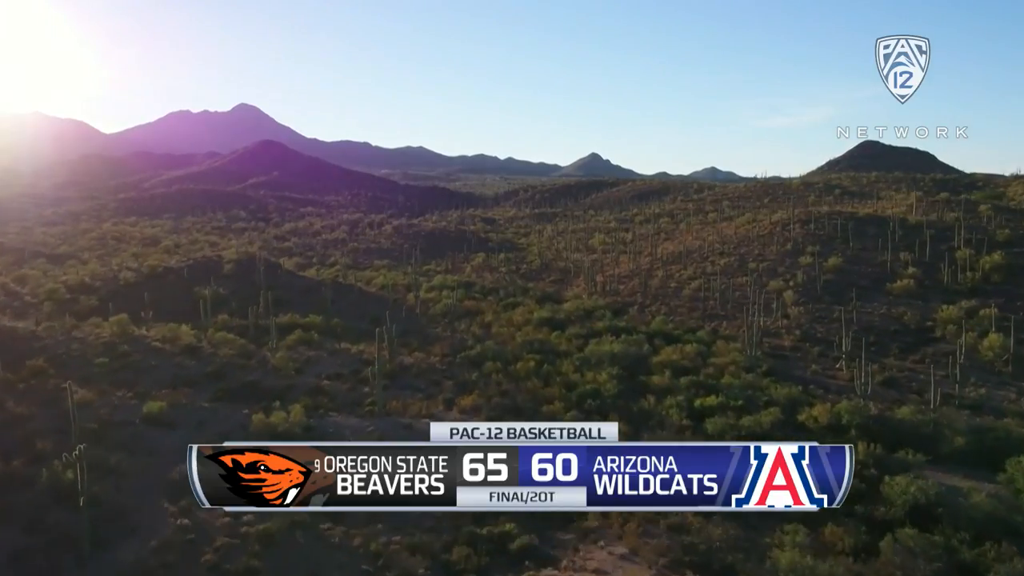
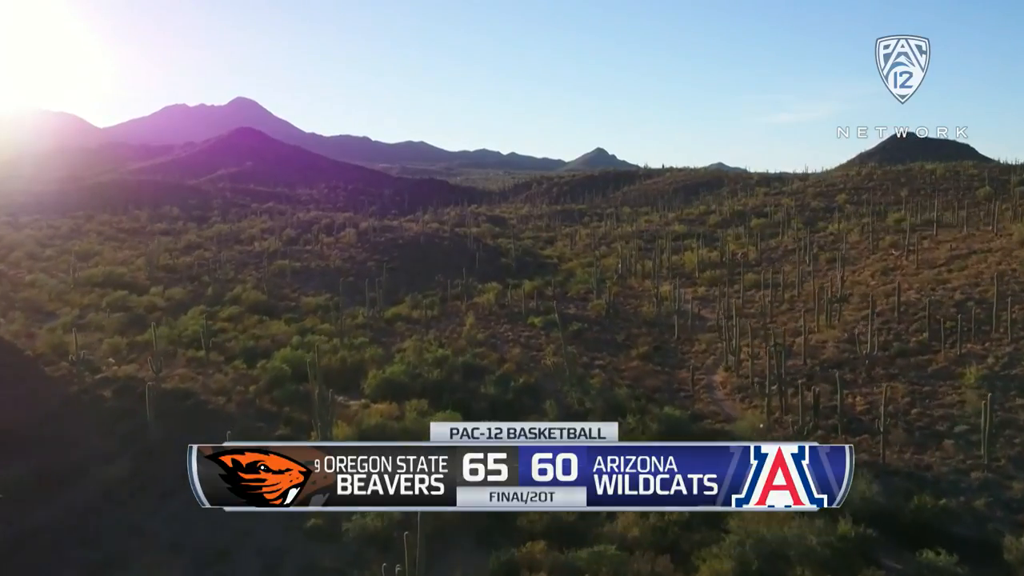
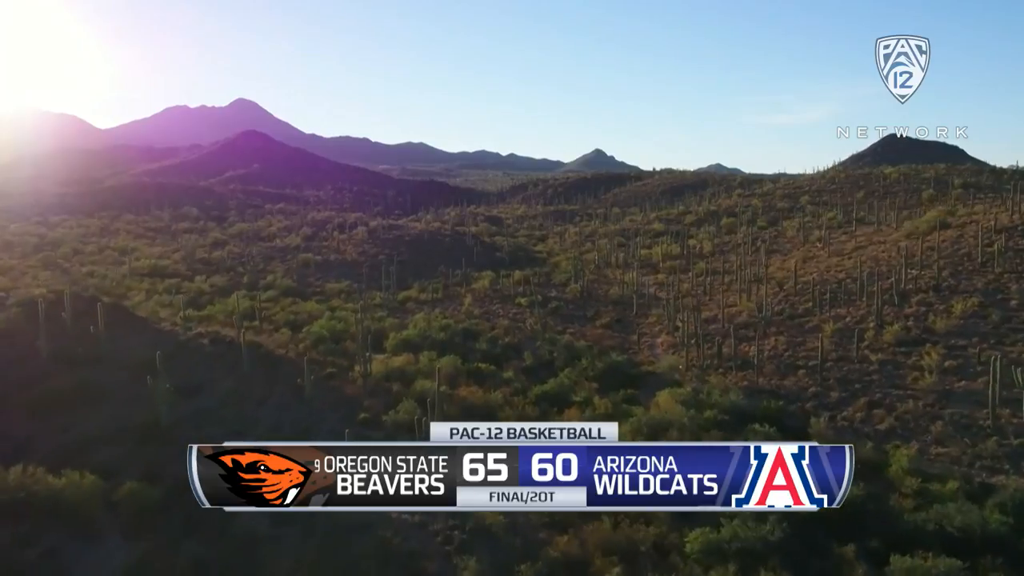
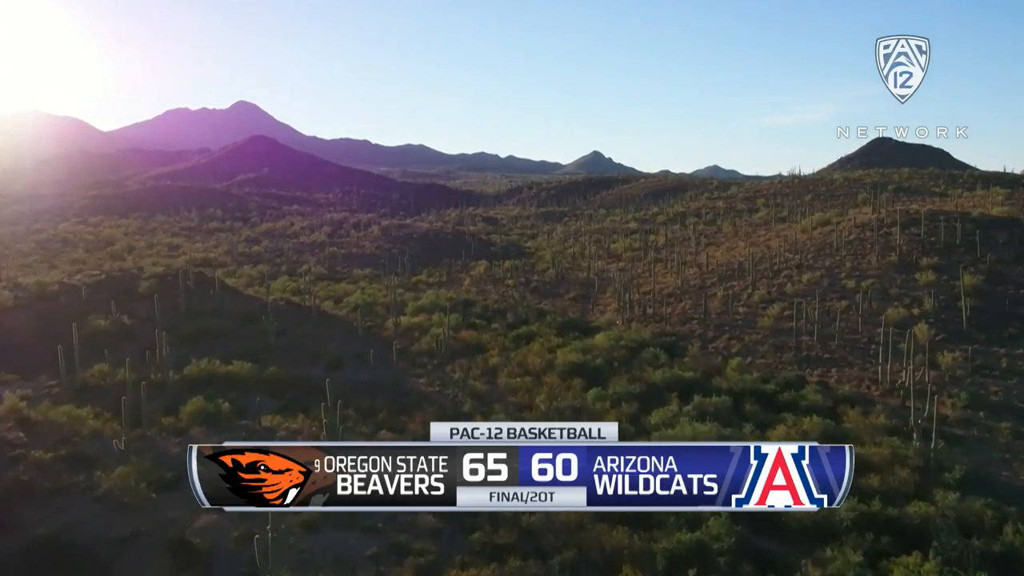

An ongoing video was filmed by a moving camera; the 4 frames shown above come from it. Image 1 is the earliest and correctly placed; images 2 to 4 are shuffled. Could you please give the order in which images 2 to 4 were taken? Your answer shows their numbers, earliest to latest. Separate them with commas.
4, 3, 2
